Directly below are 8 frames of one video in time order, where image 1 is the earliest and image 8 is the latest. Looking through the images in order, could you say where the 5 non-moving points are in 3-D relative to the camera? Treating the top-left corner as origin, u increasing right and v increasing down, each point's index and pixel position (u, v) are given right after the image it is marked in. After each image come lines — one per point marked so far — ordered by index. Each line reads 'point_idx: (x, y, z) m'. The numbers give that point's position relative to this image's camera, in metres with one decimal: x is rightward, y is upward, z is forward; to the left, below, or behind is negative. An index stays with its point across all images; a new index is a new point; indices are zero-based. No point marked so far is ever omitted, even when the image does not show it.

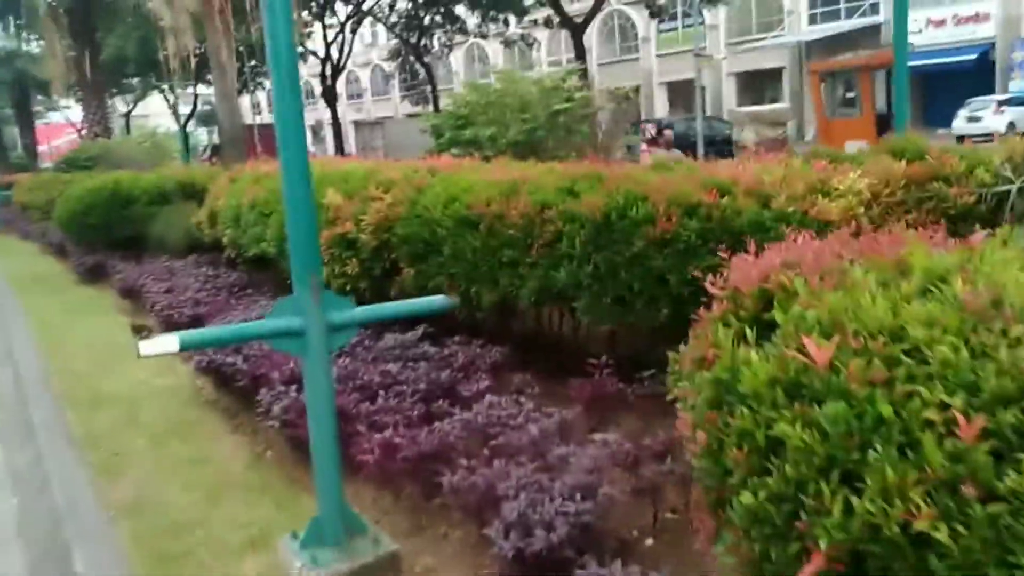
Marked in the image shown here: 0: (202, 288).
0: (-3.2, 0.0, +8.7) m
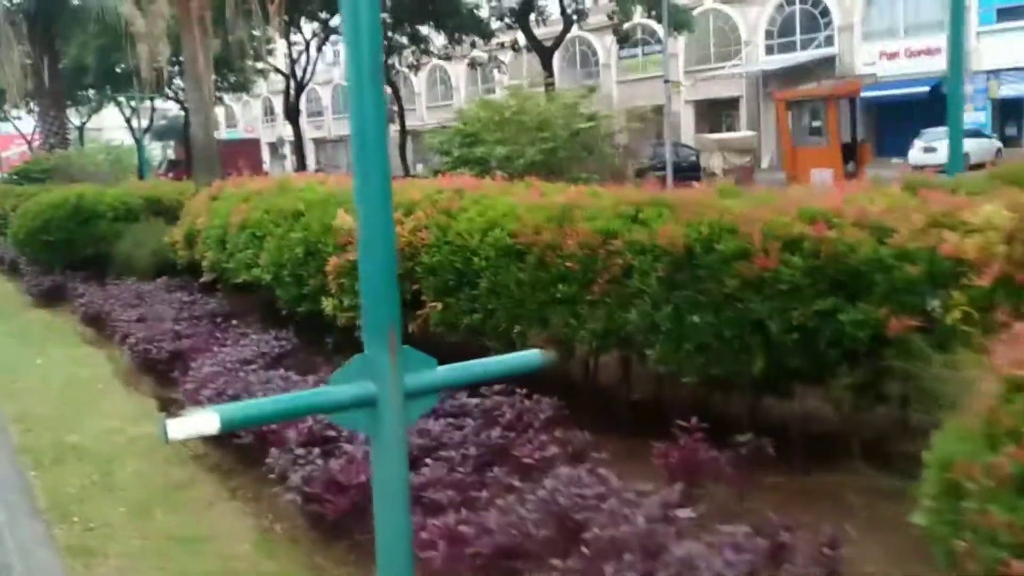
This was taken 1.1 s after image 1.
0: (-3.1, -0.3, +7.7) m
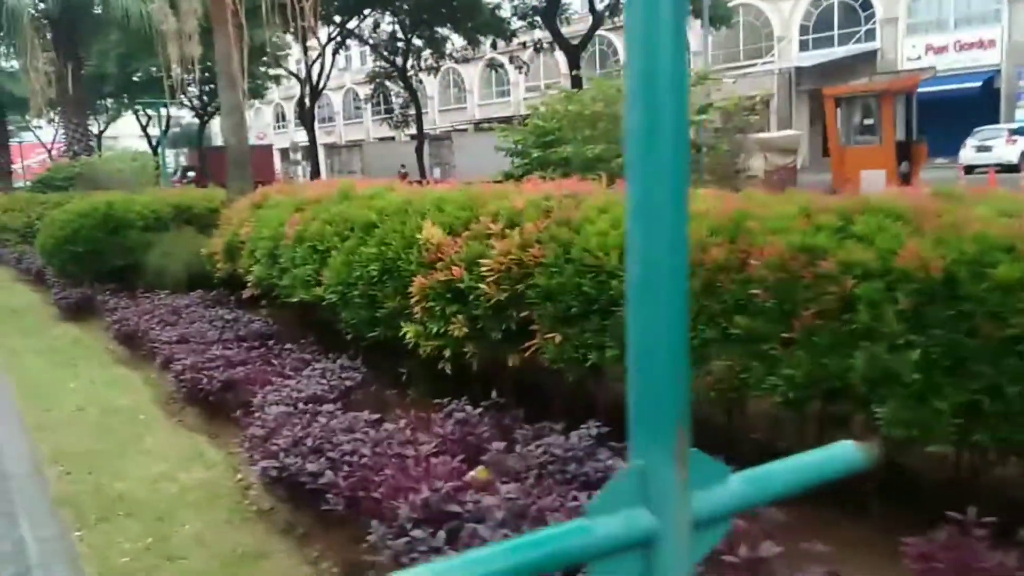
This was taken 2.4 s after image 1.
0: (-2.3, -0.6, +6.5) m
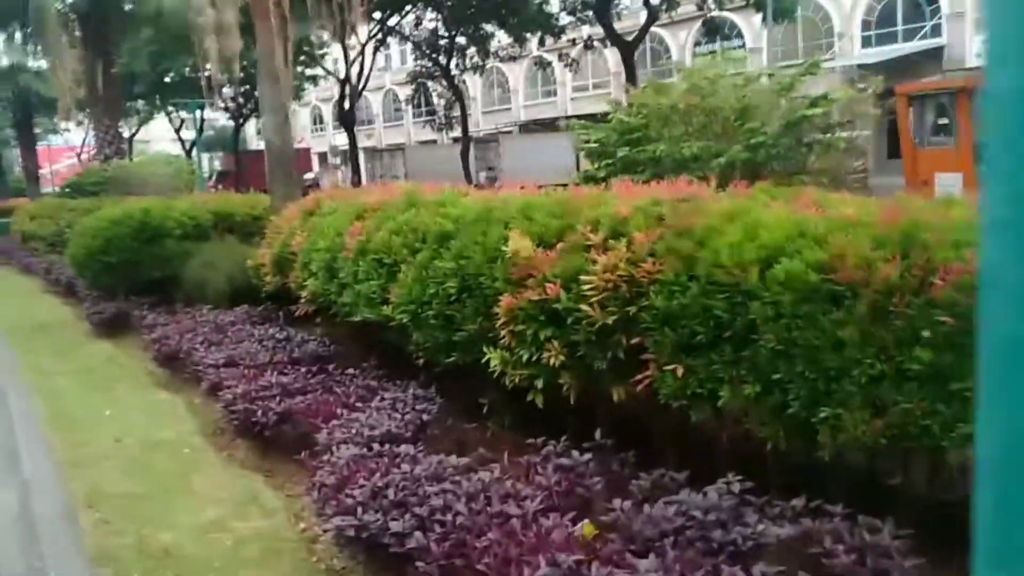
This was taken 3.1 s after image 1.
0: (-1.6, -0.7, +5.9) m
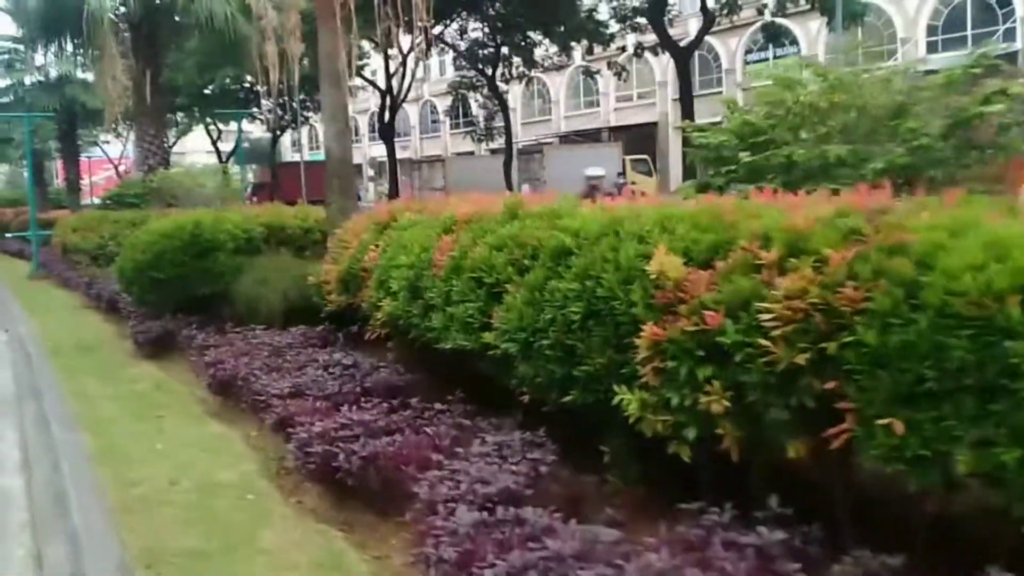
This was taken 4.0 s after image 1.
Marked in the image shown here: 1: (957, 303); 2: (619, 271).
0: (-0.9, -0.8, +5.1) m
1: (+1.7, -0.1, +2.9) m
2: (+0.5, +0.1, +4.0) m
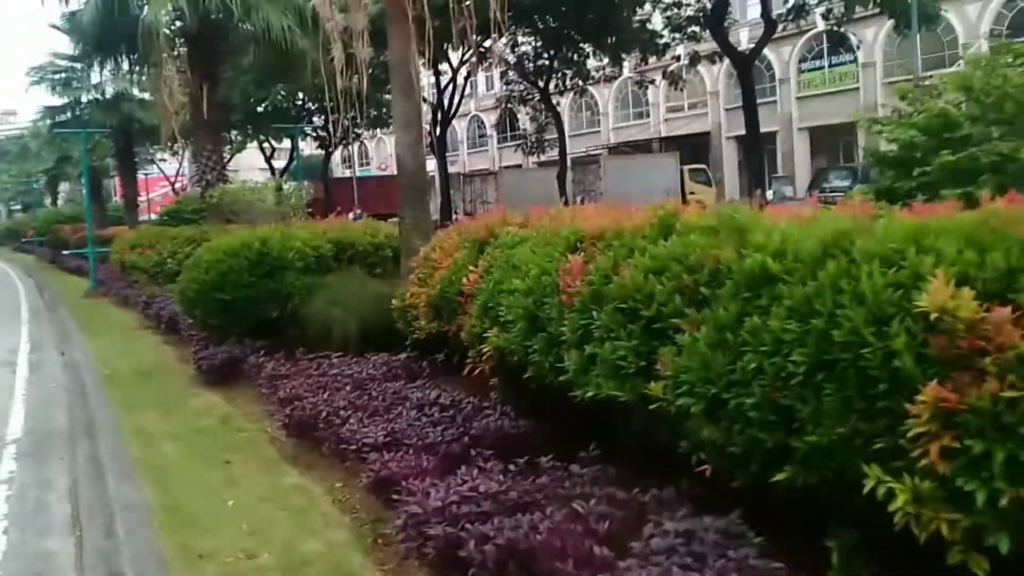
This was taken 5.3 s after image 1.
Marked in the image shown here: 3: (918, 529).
0: (0.0, -1.0, +4.0) m
1: (+2.4, -0.2, +1.7) m
2: (+1.3, -0.1, +2.9) m
3: (+1.4, -0.8, +2.7) m
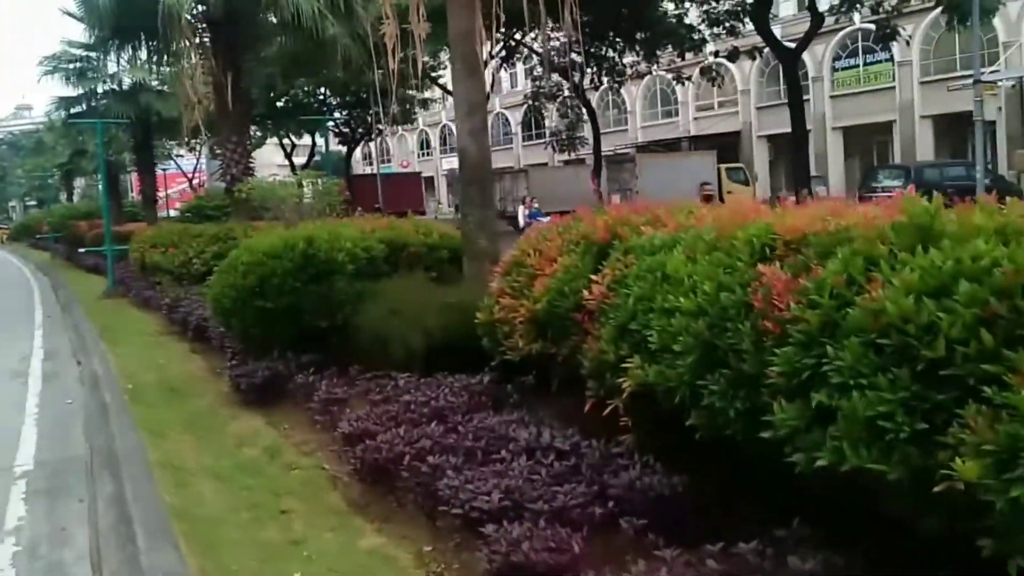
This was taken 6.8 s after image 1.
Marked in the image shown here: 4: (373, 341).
0: (+0.7, -1.1, +2.9) m
1: (+3.2, -0.3, +0.5) m
2: (+2.1, -0.2, +1.7) m
3: (+2.2, -1.0, +1.5) m
4: (-1.3, -0.5, +7.0) m
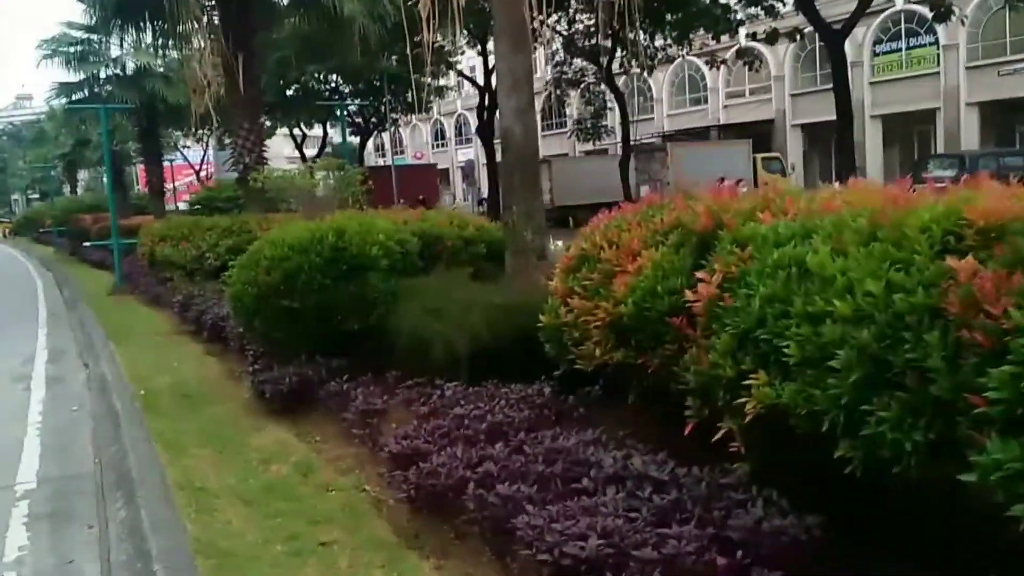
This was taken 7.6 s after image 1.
0: (+1.2, -1.1, +2.2) m
1: (+3.6, -0.3, -0.2) m
2: (+2.5, -0.2, +1.0) m
3: (+2.6, -1.0, +0.8) m
4: (-0.8, -0.5, +6.3) m
